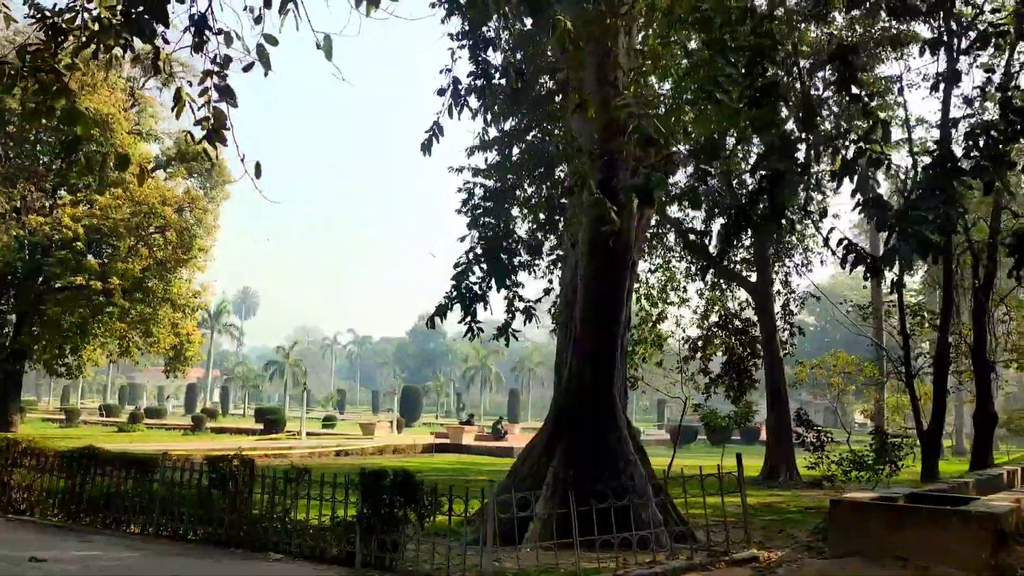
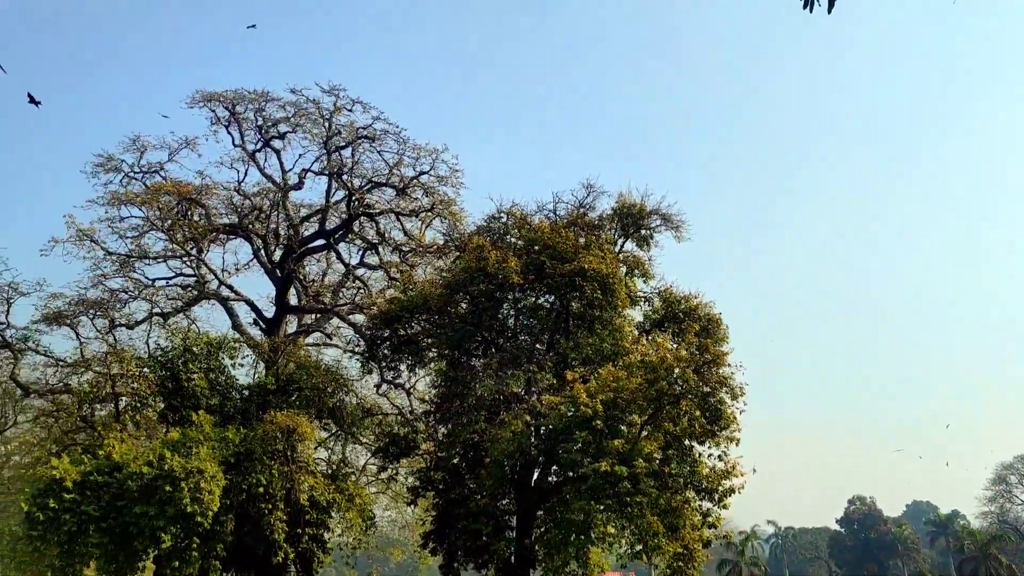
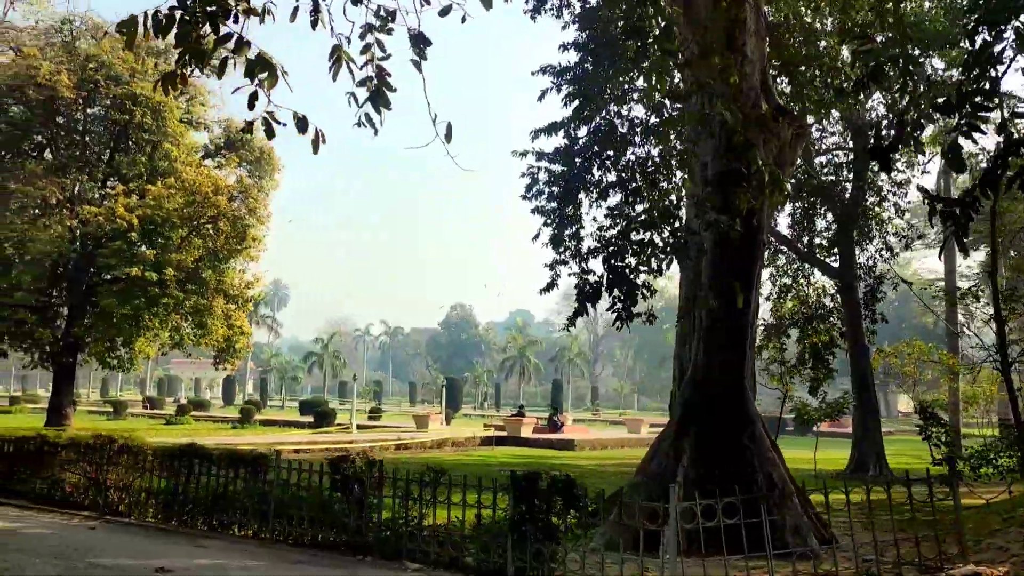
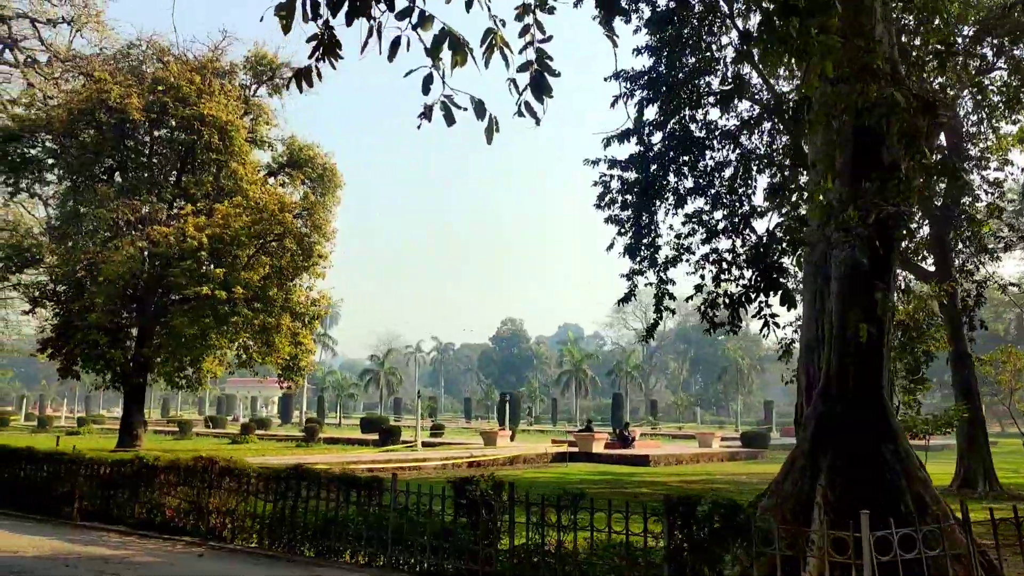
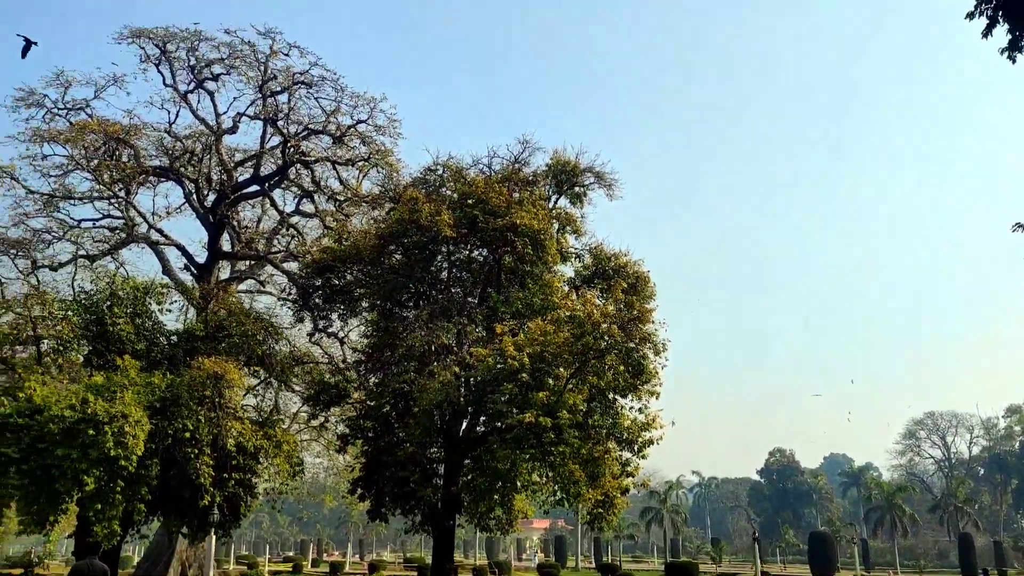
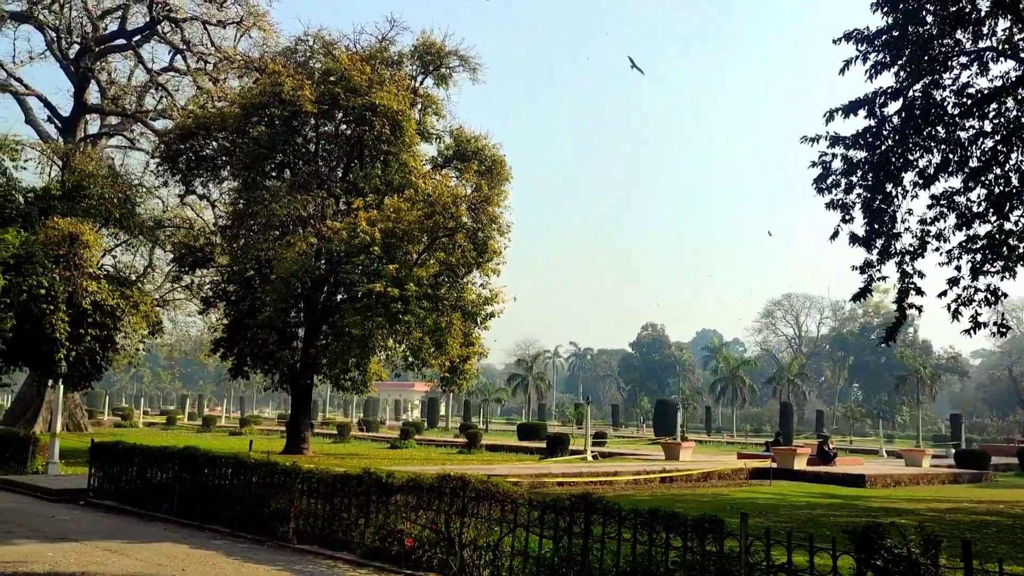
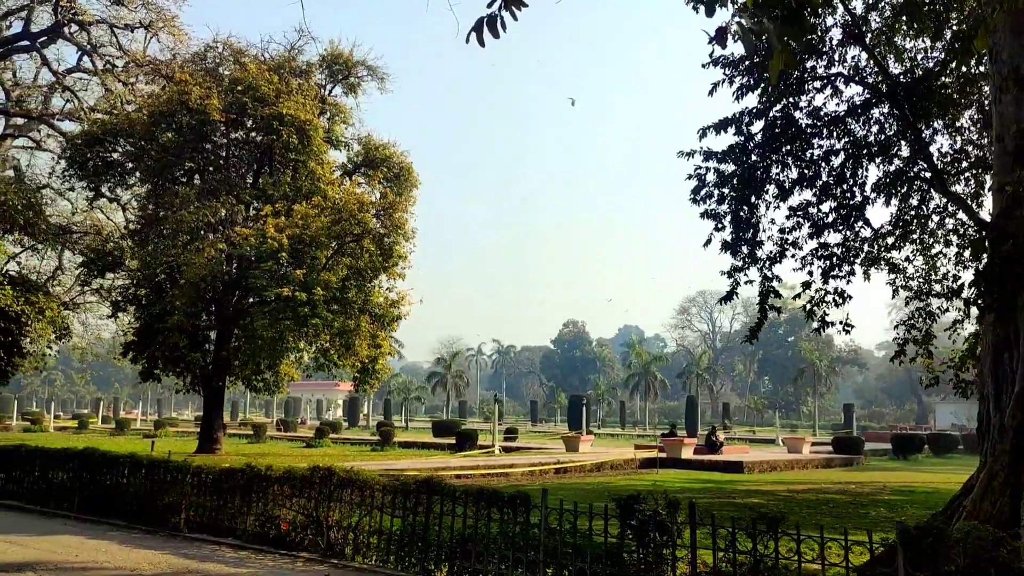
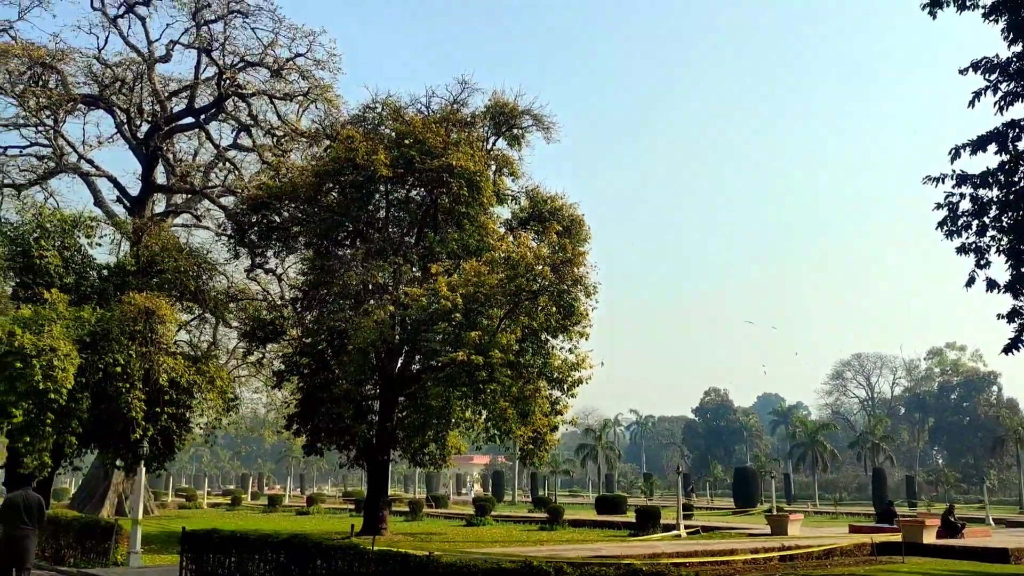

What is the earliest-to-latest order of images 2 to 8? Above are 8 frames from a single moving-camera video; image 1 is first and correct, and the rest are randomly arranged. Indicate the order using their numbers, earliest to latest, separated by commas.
3, 4, 7, 6, 8, 5, 2
